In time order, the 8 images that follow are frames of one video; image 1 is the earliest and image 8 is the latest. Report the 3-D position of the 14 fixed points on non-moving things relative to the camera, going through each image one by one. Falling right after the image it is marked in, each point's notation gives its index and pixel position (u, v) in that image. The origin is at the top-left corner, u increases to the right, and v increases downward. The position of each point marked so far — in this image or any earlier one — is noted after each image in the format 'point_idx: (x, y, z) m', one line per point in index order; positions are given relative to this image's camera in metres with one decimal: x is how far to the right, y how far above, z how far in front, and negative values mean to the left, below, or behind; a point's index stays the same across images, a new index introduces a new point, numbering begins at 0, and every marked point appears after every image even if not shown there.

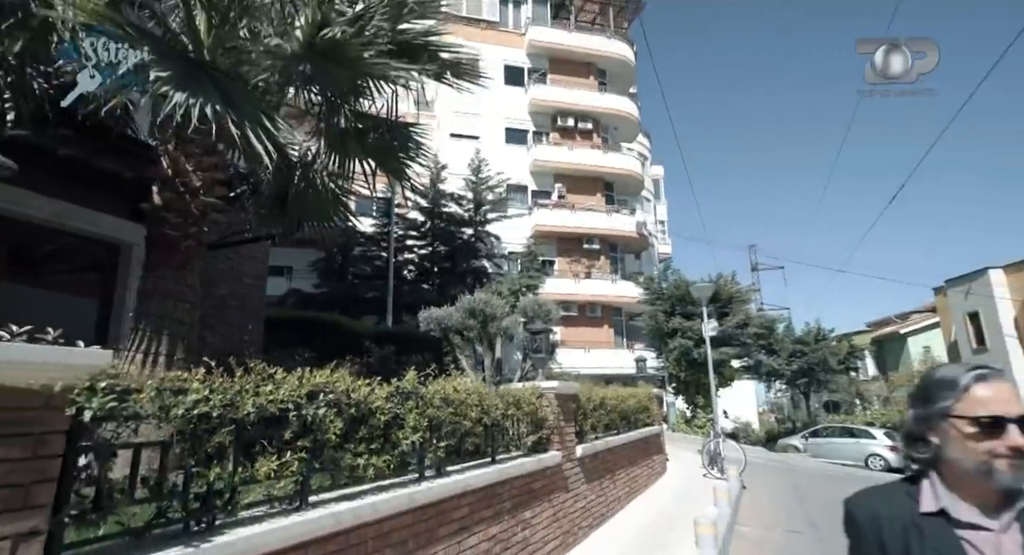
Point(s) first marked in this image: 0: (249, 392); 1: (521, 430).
0: (-1.3, -0.6, +2.8) m
1: (+0.1, -1.7, +5.8) m
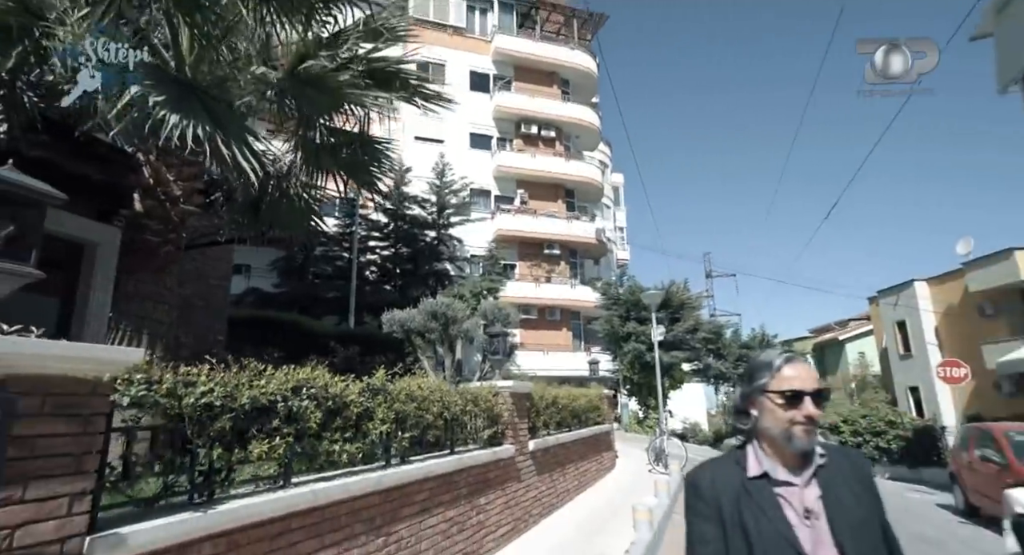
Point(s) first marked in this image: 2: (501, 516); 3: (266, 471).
0: (-1.6, -0.6, +3.2) m
1: (-0.4, -1.8, +6.4) m
2: (-0.1, -2.8, +6.3) m
3: (-1.5, -1.2, +3.3) m
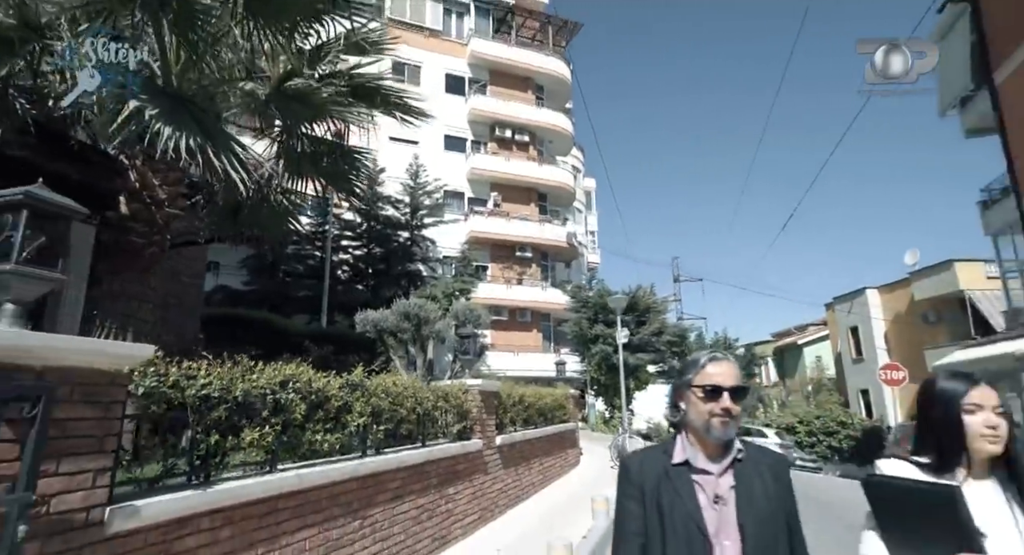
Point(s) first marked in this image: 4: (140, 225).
0: (-1.8, -0.7, +3.6) m
1: (-0.8, -1.8, +6.8) m
2: (-0.6, -2.9, +6.7) m
3: (-1.8, -1.2, +3.7) m
4: (-4.1, +0.6, +5.8) m
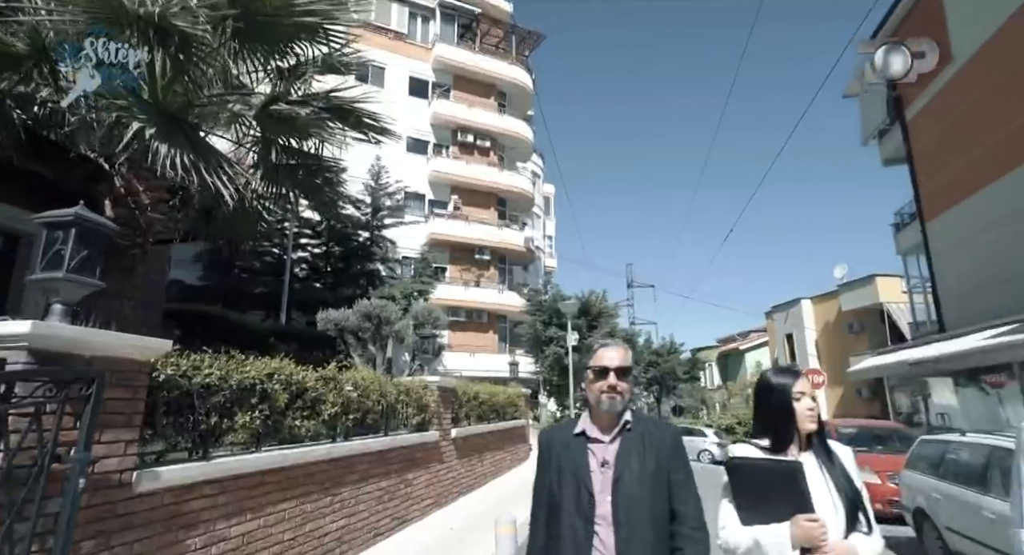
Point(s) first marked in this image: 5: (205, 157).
0: (-2.2, -0.7, +4.2) m
1: (-1.4, -1.9, +7.5) m
2: (-1.2, -3.0, +7.4) m
3: (-2.2, -1.3, +4.3) m
4: (-4.6, +0.6, +6.3) m
5: (-3.1, +1.2, +5.5) m
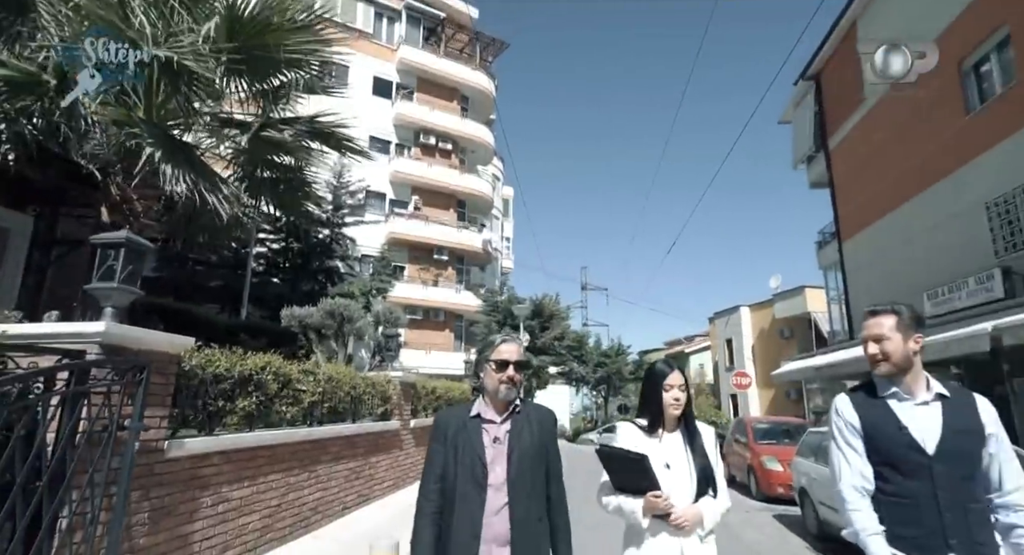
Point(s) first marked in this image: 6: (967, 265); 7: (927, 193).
0: (-2.6, -0.8, +5.0) m
1: (-2.2, -2.0, +8.4) m
2: (-2.0, -3.1, +8.3) m
3: (-2.6, -1.4, +5.1) m
4: (-5.1, +0.6, +6.9) m
5: (-3.6, +1.2, +6.3) m
6: (+11.3, +0.5, +12.9) m
7: (+11.5, +2.4, +14.5) m
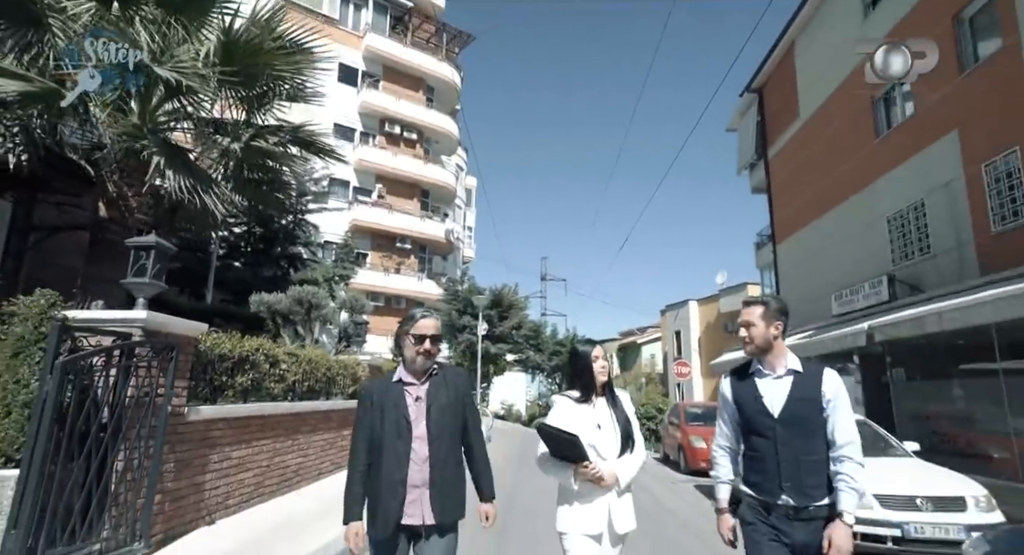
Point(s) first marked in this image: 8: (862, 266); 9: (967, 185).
0: (-3.1, -0.7, +6.0) m
1: (-2.9, -1.9, +9.3) m
2: (-2.8, -2.9, +9.4) m
3: (-3.1, -1.3, +6.1) m
4: (-5.7, +0.7, +7.6) m
5: (-4.1, +1.3, +7.1) m
6: (+10.2, +0.3, +14.8) m
7: (+10.4, +2.4, +16.4) m
8: (+10.3, +0.4, +15.8) m
9: (+10.2, +2.1, +12.0) m
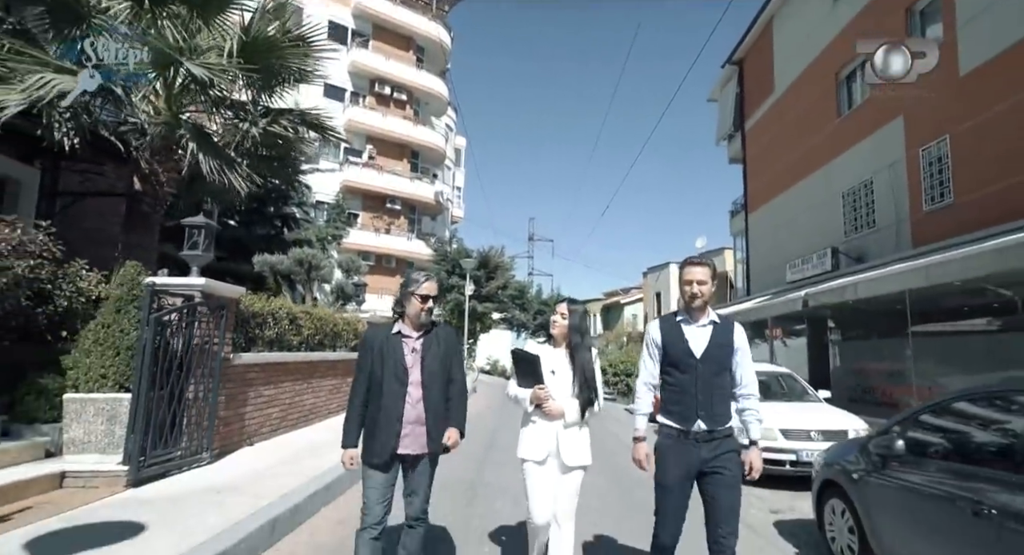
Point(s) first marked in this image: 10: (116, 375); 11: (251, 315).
0: (-3.3, -0.4, +7.2) m
1: (-3.3, -1.2, +10.6) m
2: (-3.1, -2.3, +10.8) m
3: (-3.4, -0.9, +7.4) m
4: (-5.9, +1.3, +8.7) m
5: (-4.4, +1.8, +8.1) m
6: (+9.8, +1.2, +16.2) m
7: (+10.0, +3.4, +17.6) m
8: (+9.8, +1.3, +17.2) m
9: (+9.8, +2.8, +13.2) m
10: (-3.6, -0.9, +4.9) m
11: (-3.4, -0.5, +6.9) m
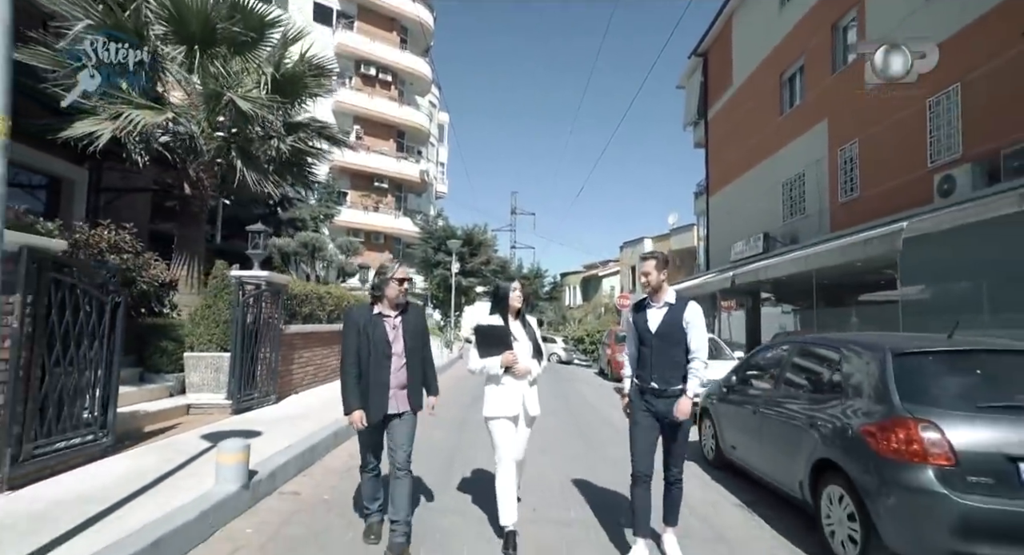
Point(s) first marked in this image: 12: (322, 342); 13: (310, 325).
0: (-3.7, -0.2, +9.3) m
1: (-3.7, -0.8, +12.8) m
2: (-3.6, -1.9, +12.9) m
3: (-3.7, -0.7, +9.5) m
4: (-6.3, +1.6, +10.6) m
5: (-4.8, +2.0, +10.0) m
6: (+9.1, +2.0, +18.6) m
7: (+9.3, +4.2, +19.9) m
8: (+9.2, +2.1, +19.6) m
9: (+9.3, +3.3, +15.6) m
10: (-3.9, -0.8, +7.0) m
11: (-3.7, -0.4, +8.9) m
12: (-3.6, -1.2, +10.2) m
13: (-3.6, -0.9, +9.5) m
